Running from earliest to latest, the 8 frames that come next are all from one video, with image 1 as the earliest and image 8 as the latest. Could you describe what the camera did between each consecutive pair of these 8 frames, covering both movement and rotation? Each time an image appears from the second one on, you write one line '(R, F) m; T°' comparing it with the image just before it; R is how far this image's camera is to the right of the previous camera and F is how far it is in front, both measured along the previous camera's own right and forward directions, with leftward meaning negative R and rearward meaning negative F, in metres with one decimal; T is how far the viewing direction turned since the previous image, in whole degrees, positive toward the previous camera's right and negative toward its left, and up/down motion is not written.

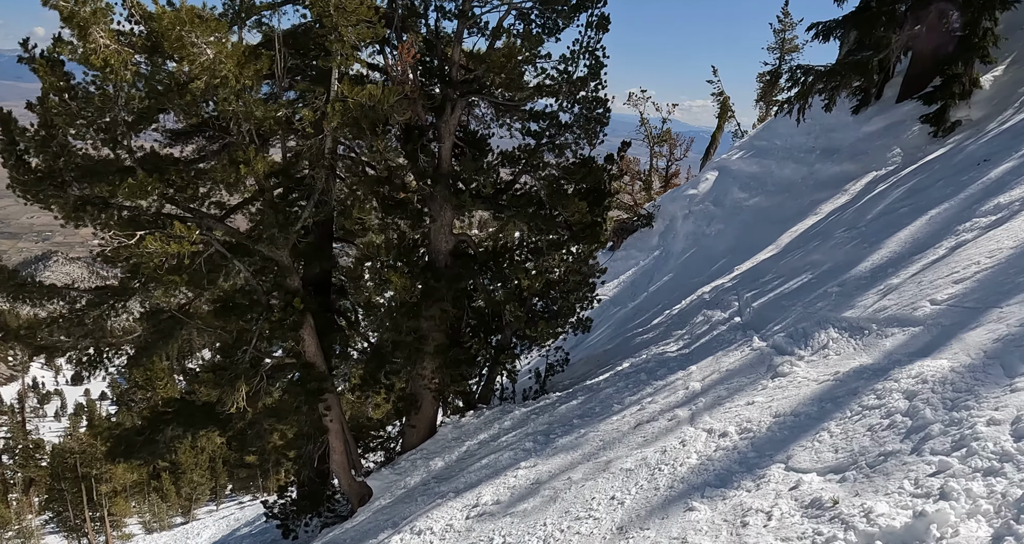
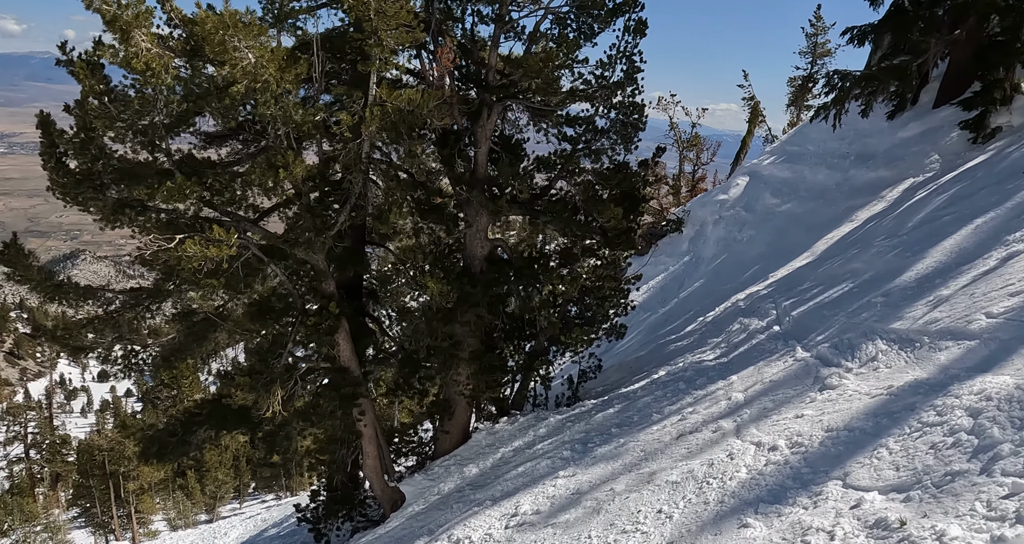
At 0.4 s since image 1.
(-0.2, +0.1) m; -2°
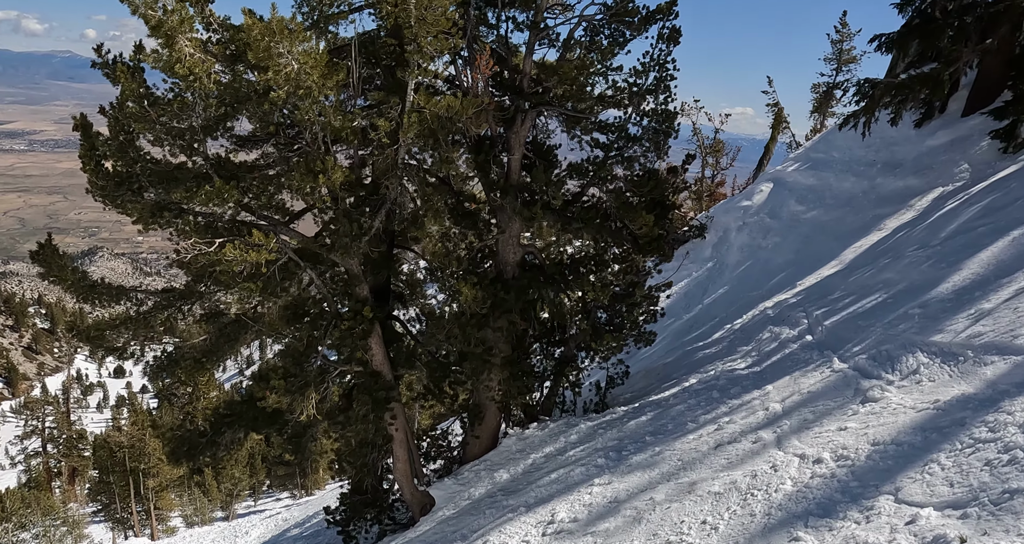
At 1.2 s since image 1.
(-0.3, -0.1) m; -1°
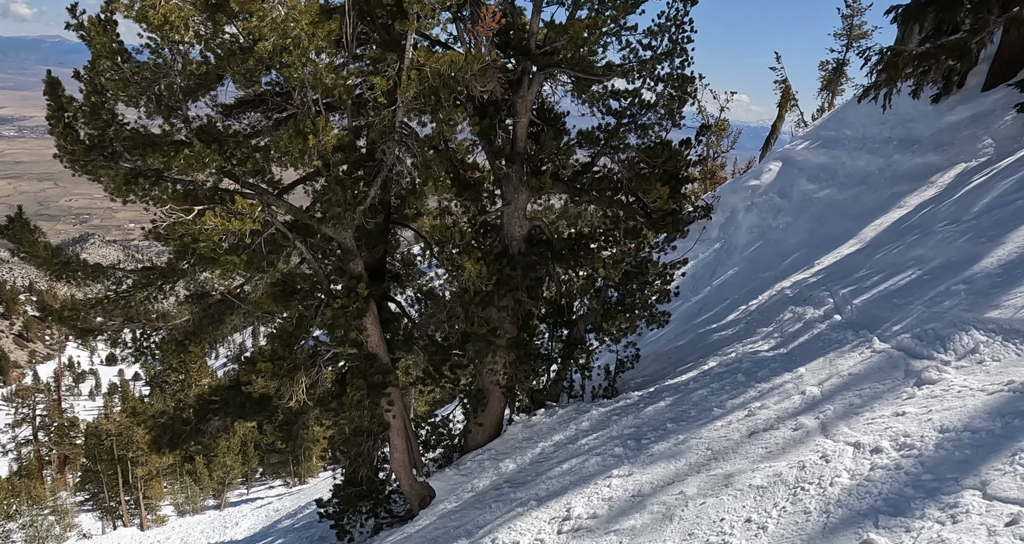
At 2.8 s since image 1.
(-0.2, +0.9) m; 0°
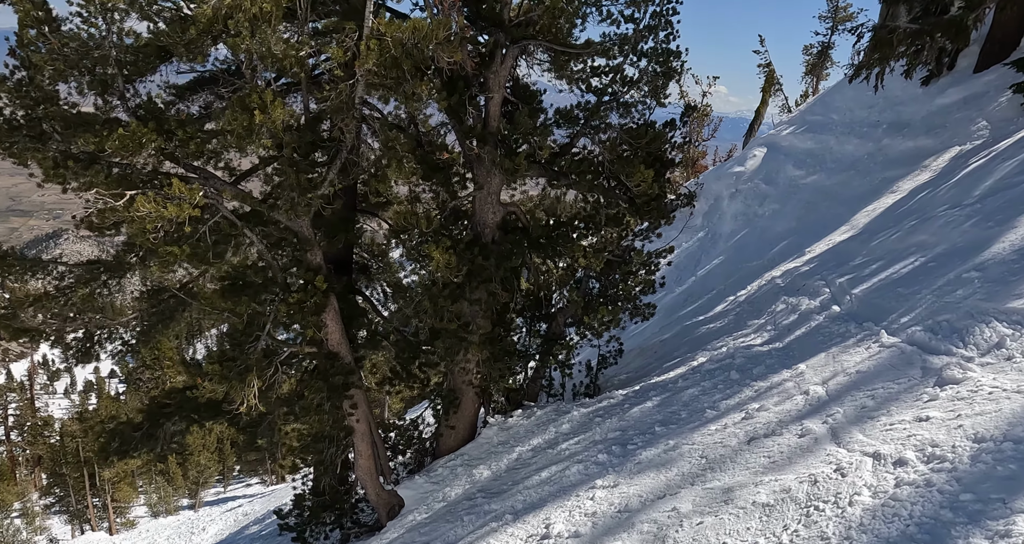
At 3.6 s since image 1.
(+0.1, +0.9) m; +1°
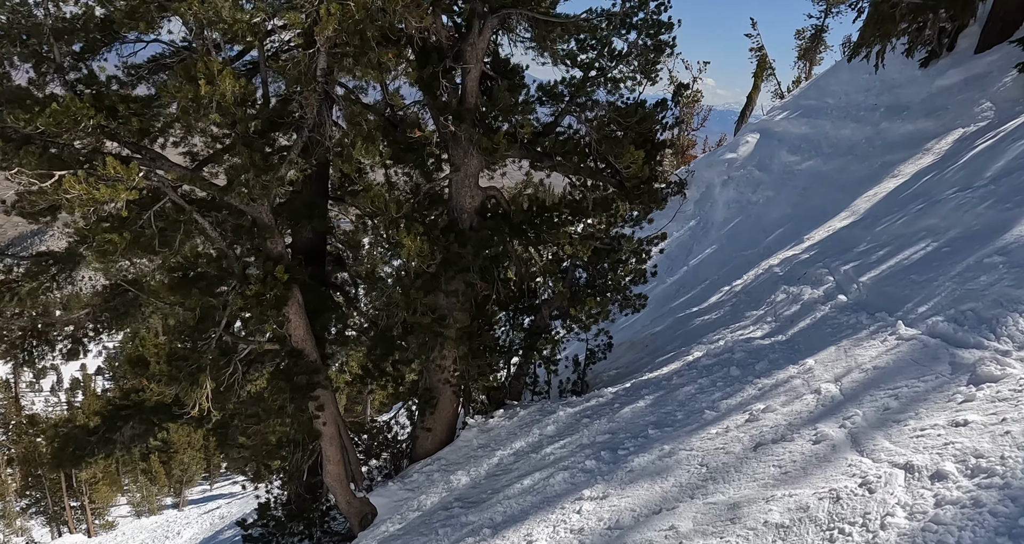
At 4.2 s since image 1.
(+0.1, +0.8) m; +1°
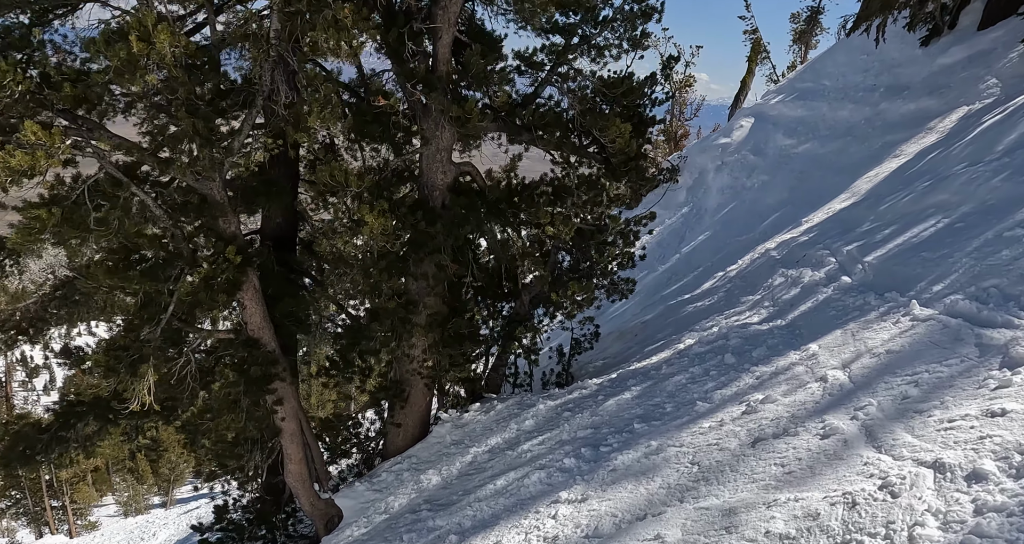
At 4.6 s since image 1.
(+0.2, +0.8) m; 0°
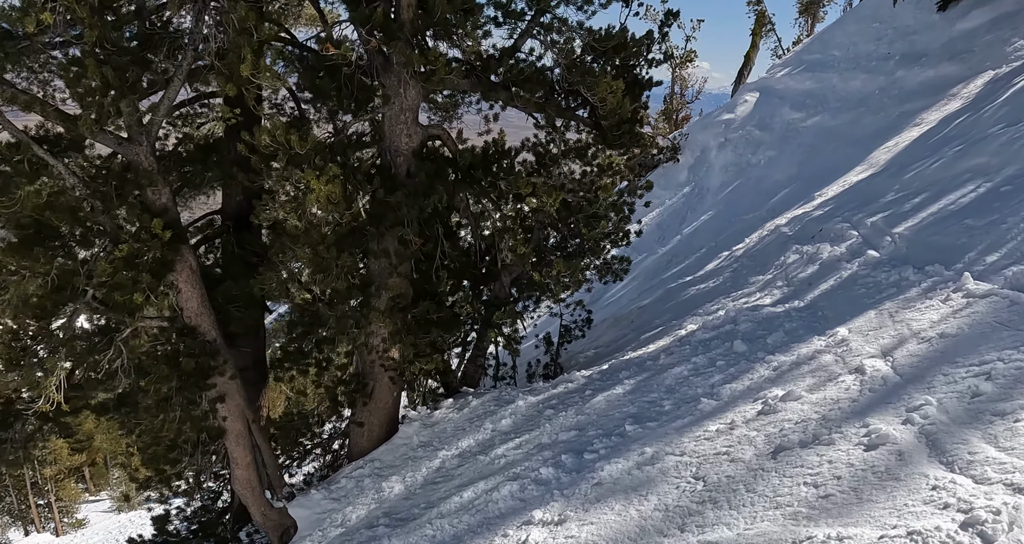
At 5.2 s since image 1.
(+0.3, +1.1) m; 0°
